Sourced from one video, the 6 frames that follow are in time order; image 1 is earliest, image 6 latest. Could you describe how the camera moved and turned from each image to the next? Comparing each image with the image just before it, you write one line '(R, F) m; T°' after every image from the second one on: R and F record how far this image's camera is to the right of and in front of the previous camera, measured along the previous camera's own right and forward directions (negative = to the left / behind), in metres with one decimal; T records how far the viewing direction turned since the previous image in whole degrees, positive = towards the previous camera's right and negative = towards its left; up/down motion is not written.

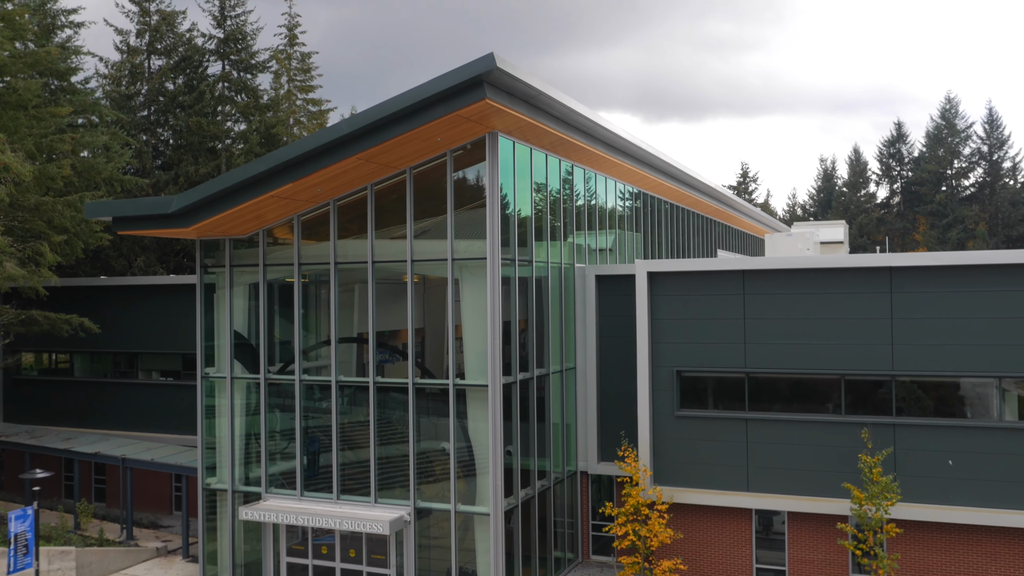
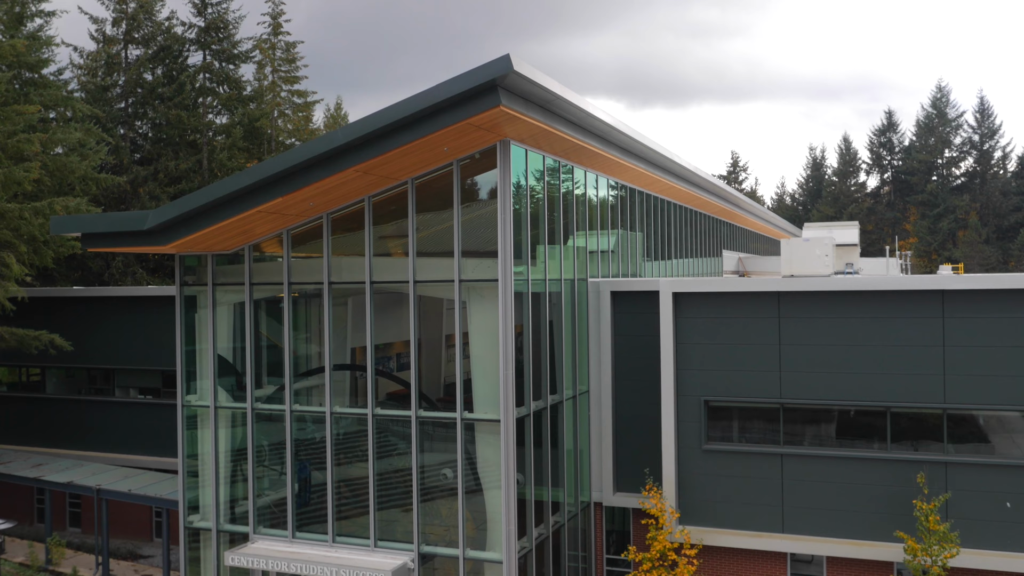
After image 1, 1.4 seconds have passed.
(-0.4, +1.4) m; +1°
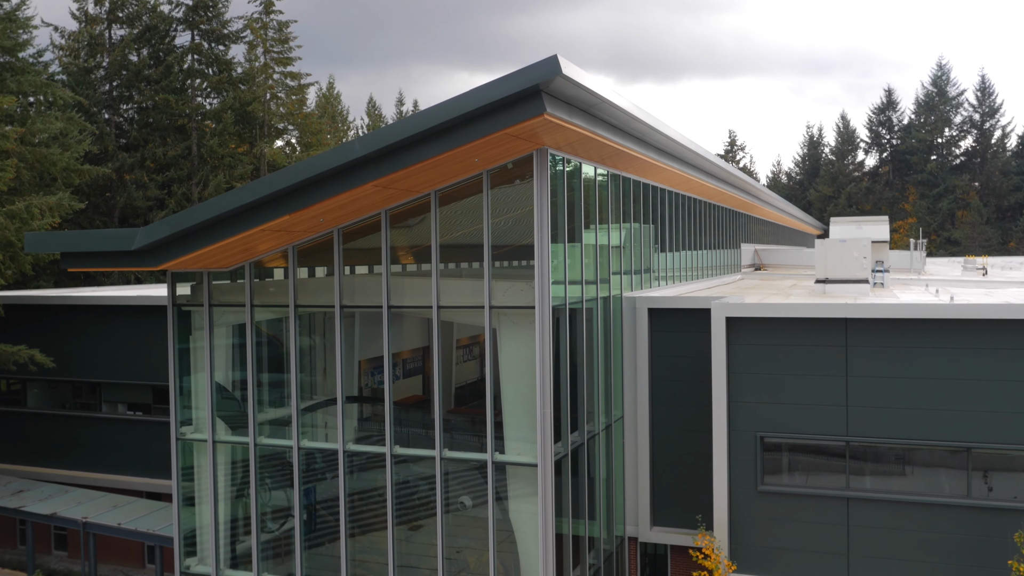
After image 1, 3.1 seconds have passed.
(-0.6, +1.6) m; +1°
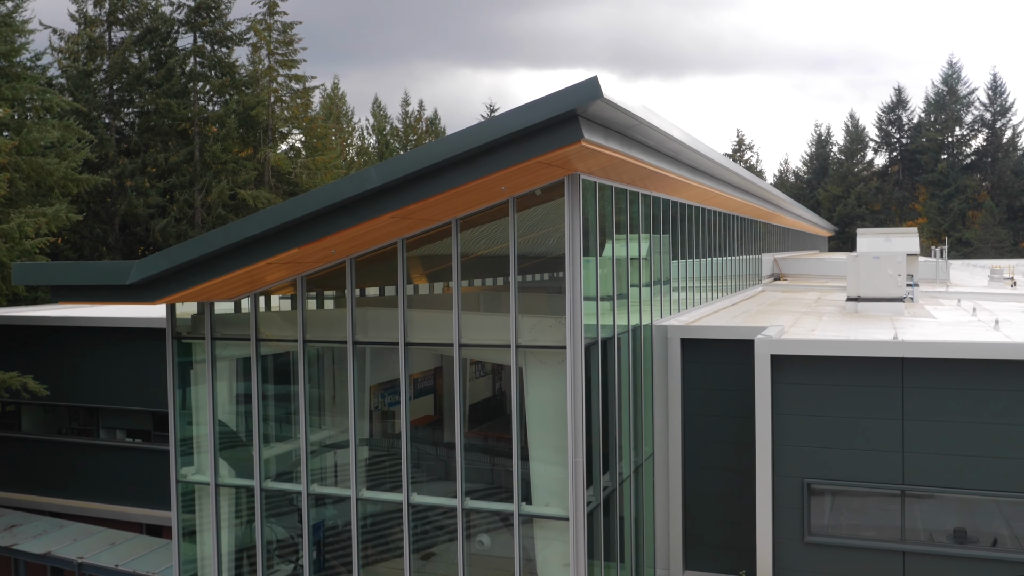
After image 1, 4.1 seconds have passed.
(-0.3, +1.0) m; 0°
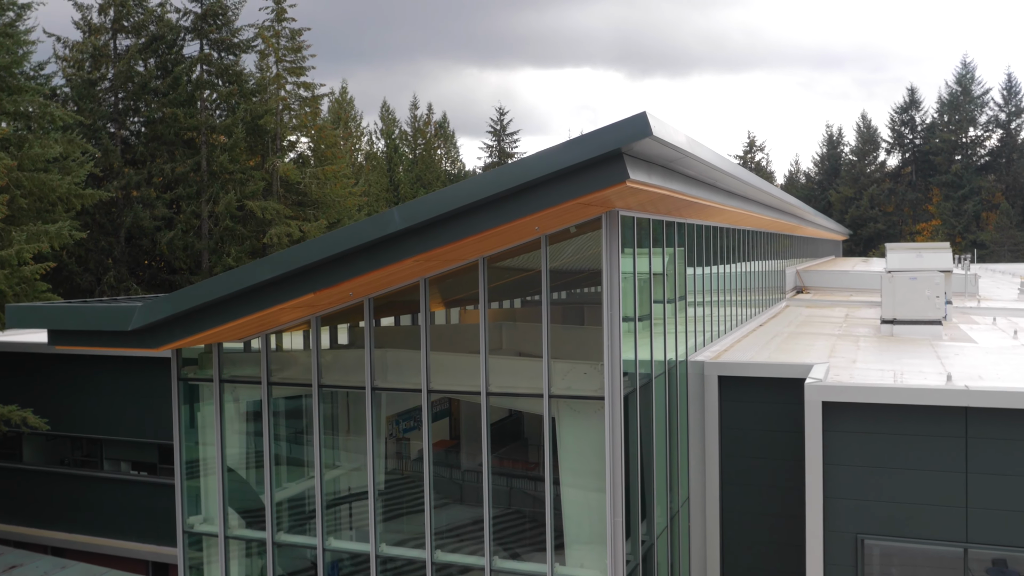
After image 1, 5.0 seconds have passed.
(-0.3, +0.9) m; 0°
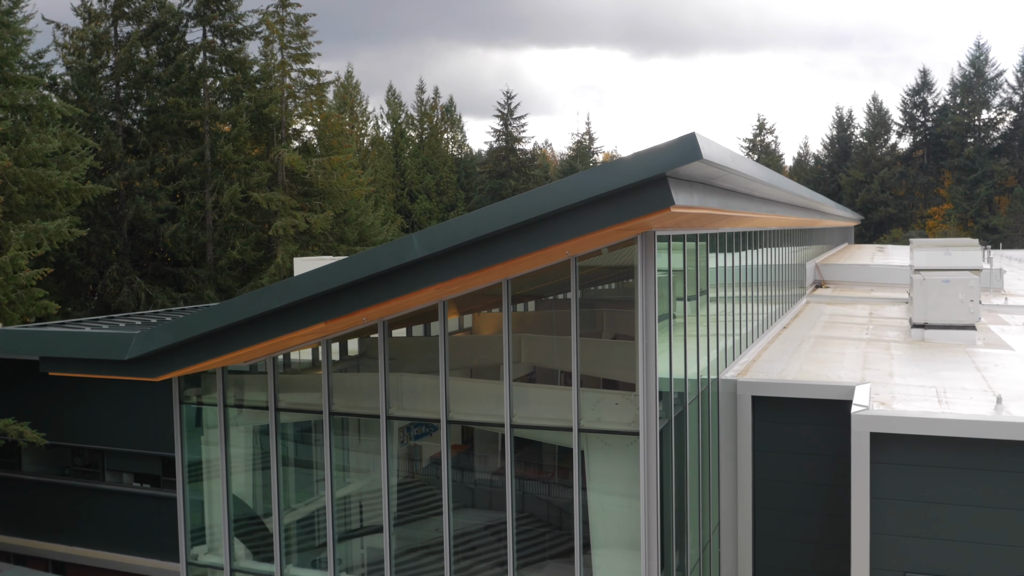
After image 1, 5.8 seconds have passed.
(-0.2, +0.8) m; 0°
